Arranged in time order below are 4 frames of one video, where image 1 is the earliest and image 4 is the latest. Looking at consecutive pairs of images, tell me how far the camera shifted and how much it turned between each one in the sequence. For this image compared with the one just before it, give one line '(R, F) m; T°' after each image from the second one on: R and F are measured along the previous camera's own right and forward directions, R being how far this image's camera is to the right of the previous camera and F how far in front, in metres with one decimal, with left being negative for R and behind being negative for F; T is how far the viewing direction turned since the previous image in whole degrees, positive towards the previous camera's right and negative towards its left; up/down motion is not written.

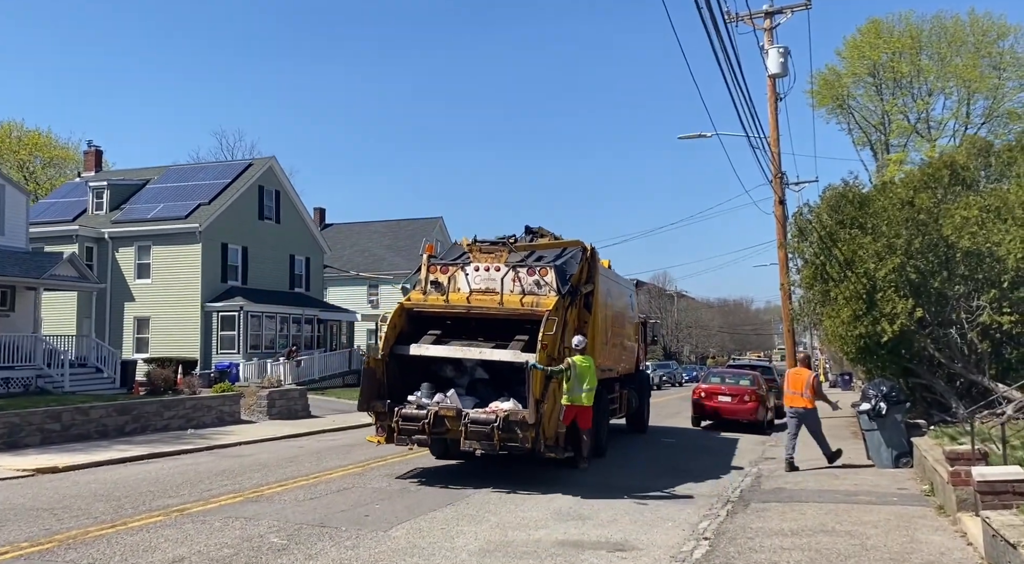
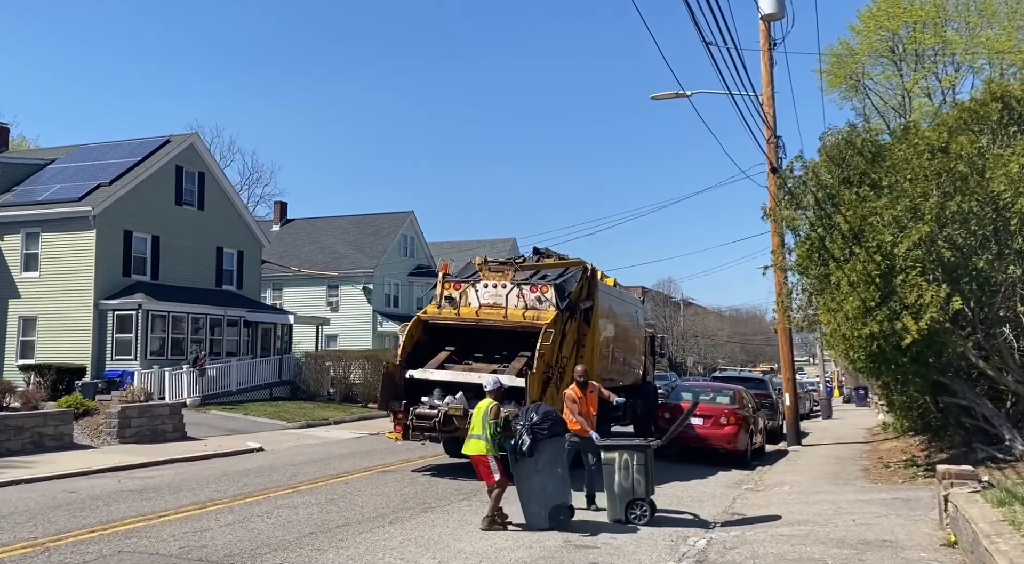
(+1.8, +4.3) m; -1°
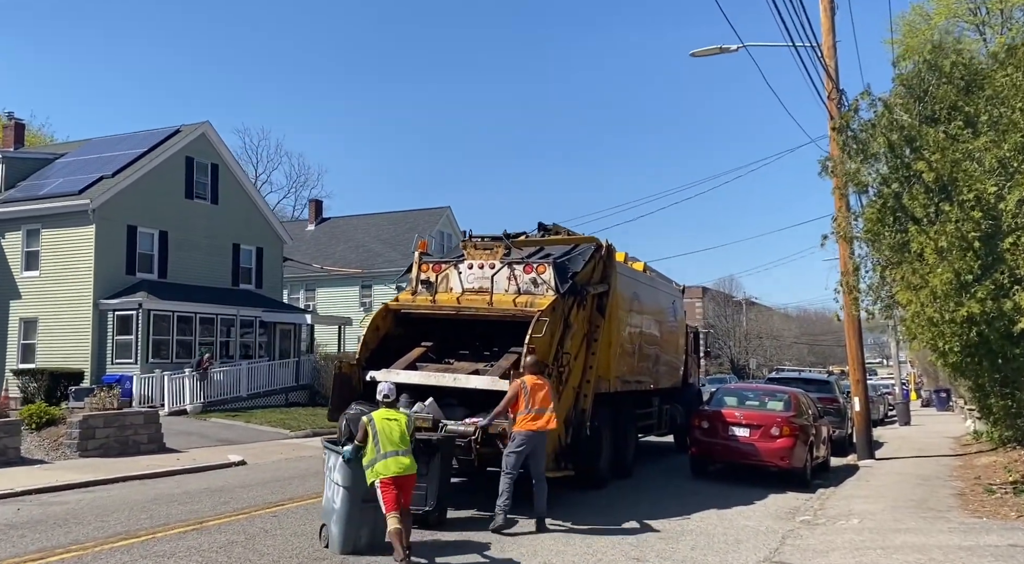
(+0.8, +2.4) m; -4°
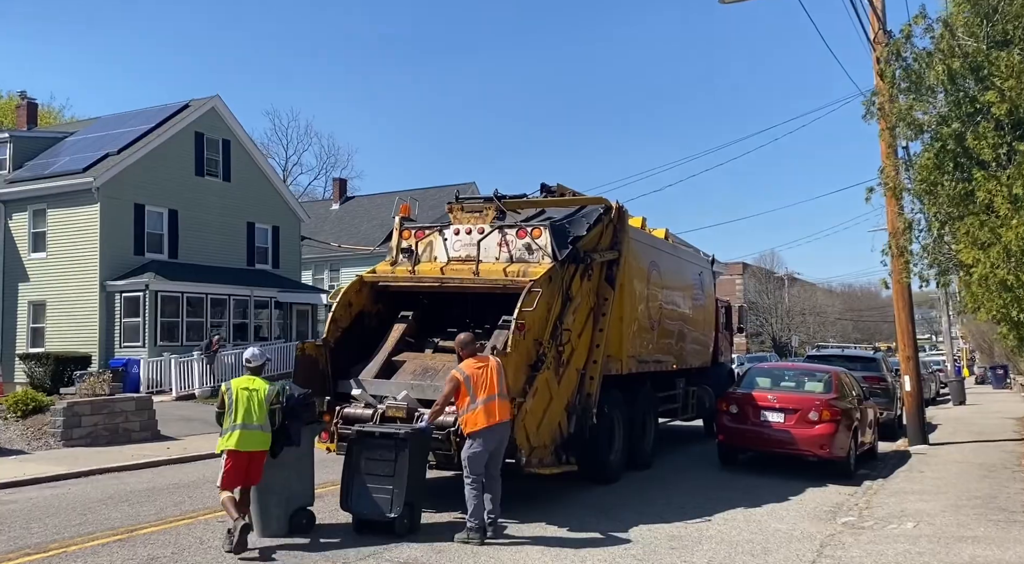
(+0.4, +1.2) m; -3°
